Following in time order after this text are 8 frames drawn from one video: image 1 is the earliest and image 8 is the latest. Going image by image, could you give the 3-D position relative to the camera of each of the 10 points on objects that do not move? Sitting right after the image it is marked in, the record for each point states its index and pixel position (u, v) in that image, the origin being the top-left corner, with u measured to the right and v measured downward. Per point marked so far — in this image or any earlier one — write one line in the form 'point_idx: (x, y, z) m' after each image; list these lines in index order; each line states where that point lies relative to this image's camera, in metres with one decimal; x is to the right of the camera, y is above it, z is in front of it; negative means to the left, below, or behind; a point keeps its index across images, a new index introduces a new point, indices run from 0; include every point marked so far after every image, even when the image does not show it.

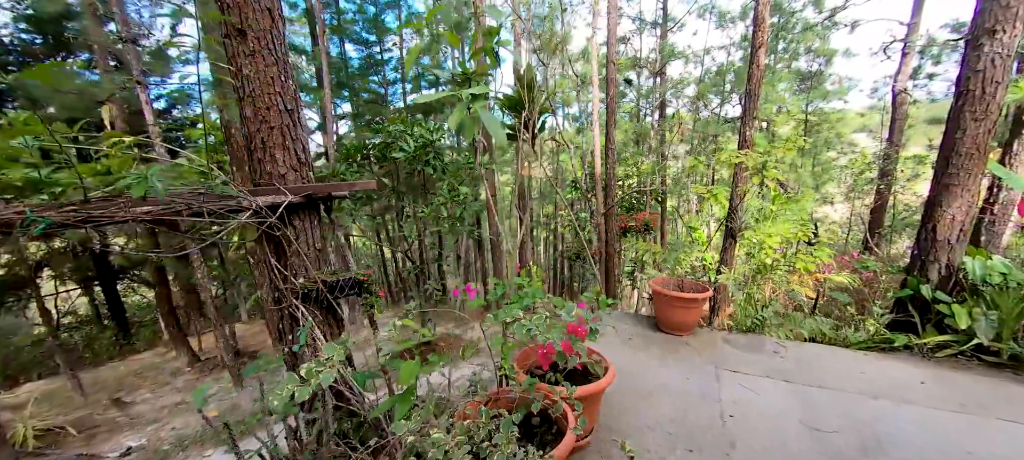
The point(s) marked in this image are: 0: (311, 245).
0: (-1.0, -0.1, +1.9) m
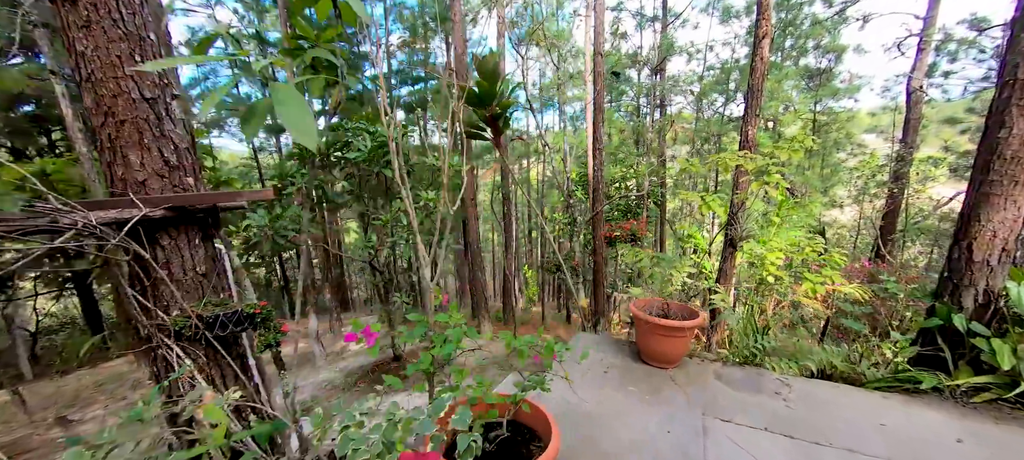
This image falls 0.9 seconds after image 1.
0: (-1.3, -0.2, +1.6) m
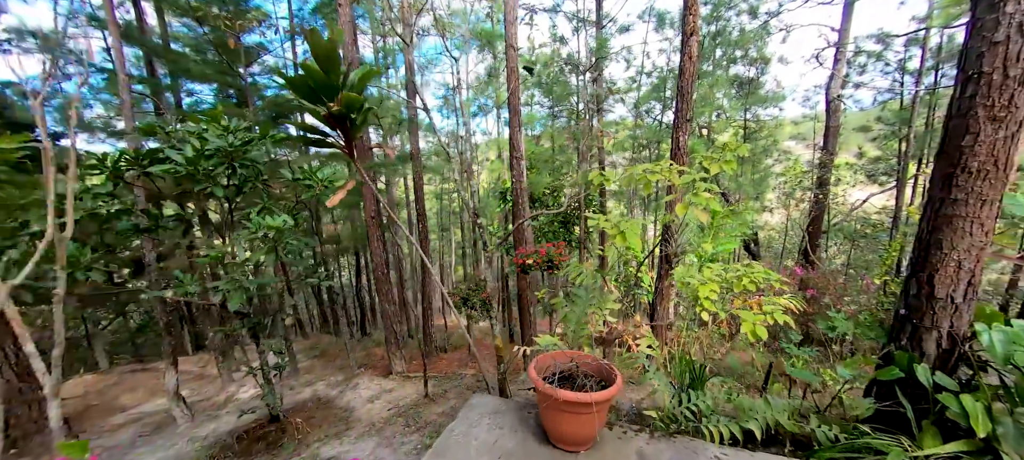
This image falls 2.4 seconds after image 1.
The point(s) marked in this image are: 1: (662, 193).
0: (-1.9, -0.4, +0.7) m
1: (+2.2, +0.6, +5.6) m
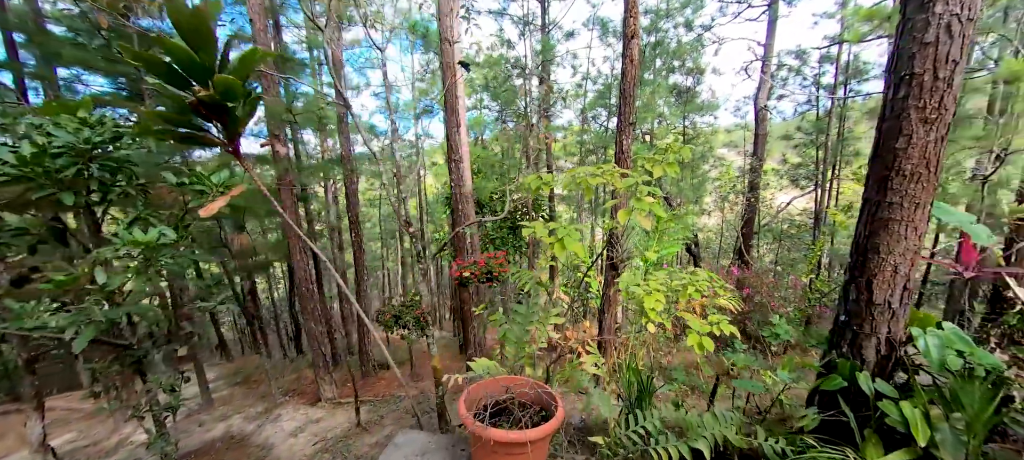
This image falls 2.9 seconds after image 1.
0: (-2.1, -0.4, +0.2) m
1: (+1.4, +0.5, +5.6) m
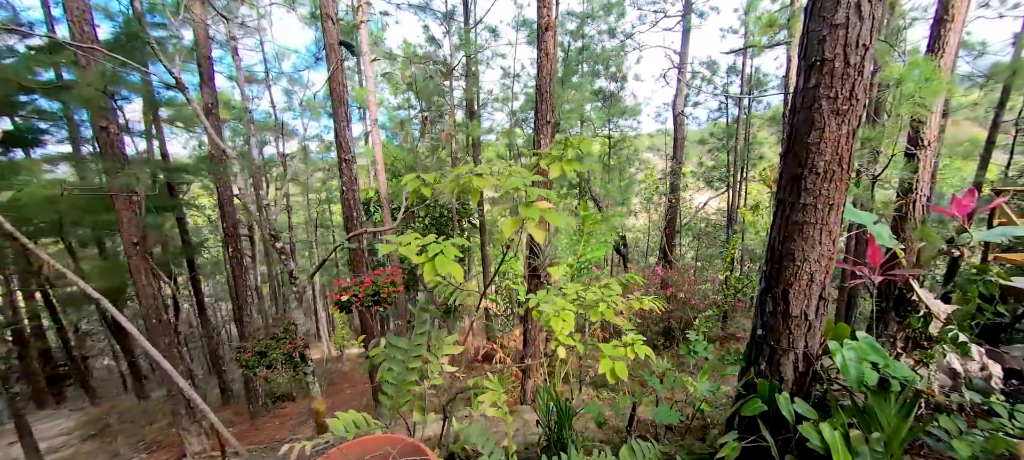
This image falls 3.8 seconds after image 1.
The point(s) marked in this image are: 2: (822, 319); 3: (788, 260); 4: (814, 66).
0: (-2.3, -0.5, -0.5) m
1: (+0.3, +0.4, +5.3) m
2: (+1.3, -0.4, +1.5) m
3: (+1.1, -0.1, +1.5) m
4: (+1.1, +0.6, +1.4) m
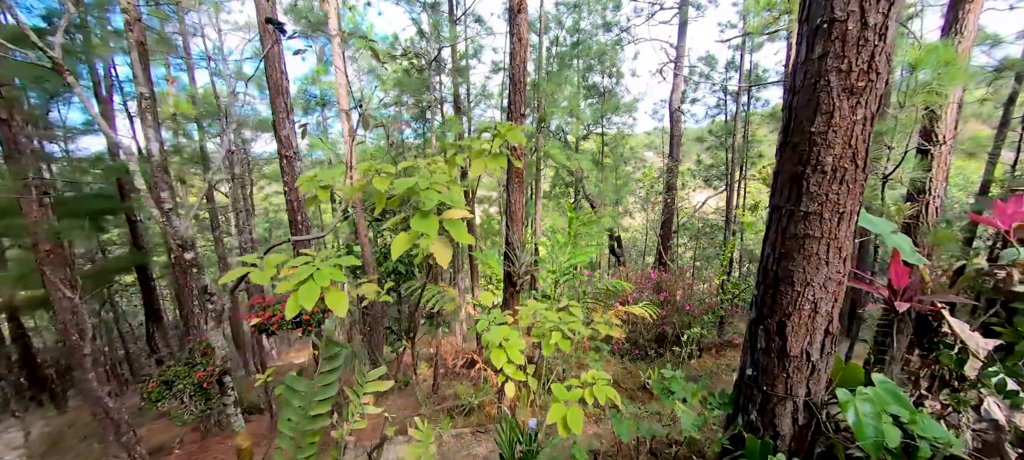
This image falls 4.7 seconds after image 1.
0: (-2.6, -0.6, -0.9) m
1: (+0.1, +0.4, +5.0) m
2: (+1.0, -0.4, +1.2) m
3: (+0.8, -0.2, +1.2) m
4: (+0.8, +0.6, +1.0) m
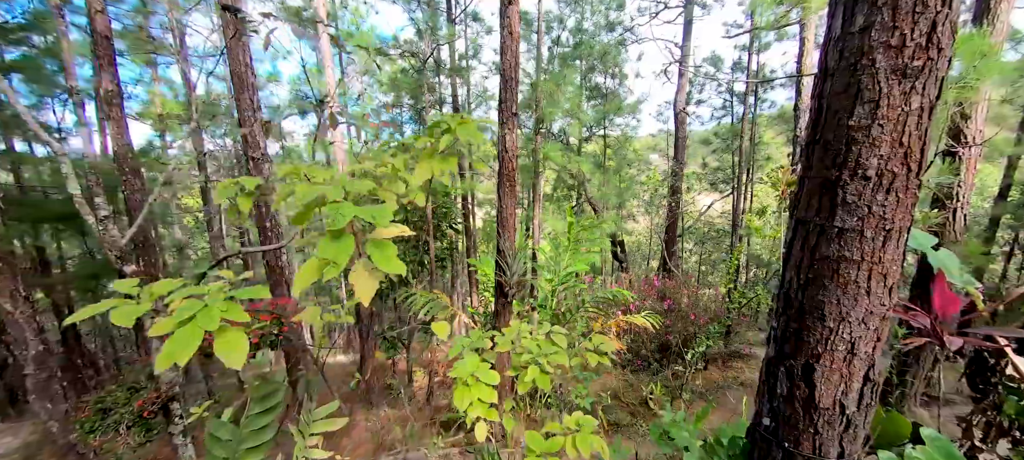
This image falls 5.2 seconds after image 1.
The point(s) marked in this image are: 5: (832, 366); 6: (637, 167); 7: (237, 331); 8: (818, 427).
0: (-2.7, -0.6, -1.1) m
1: (0.0, +0.3, +4.8) m
2: (+0.9, -0.5, +1.0) m
3: (+0.7, -0.2, +0.9) m
4: (+0.7, +0.5, +0.8) m
5: (+0.8, -0.3, +0.9) m
6: (+3.1, +1.6, +9.6) m
7: (-0.5, -0.2, +0.7) m
8: (+0.8, -0.5, +1.0) m
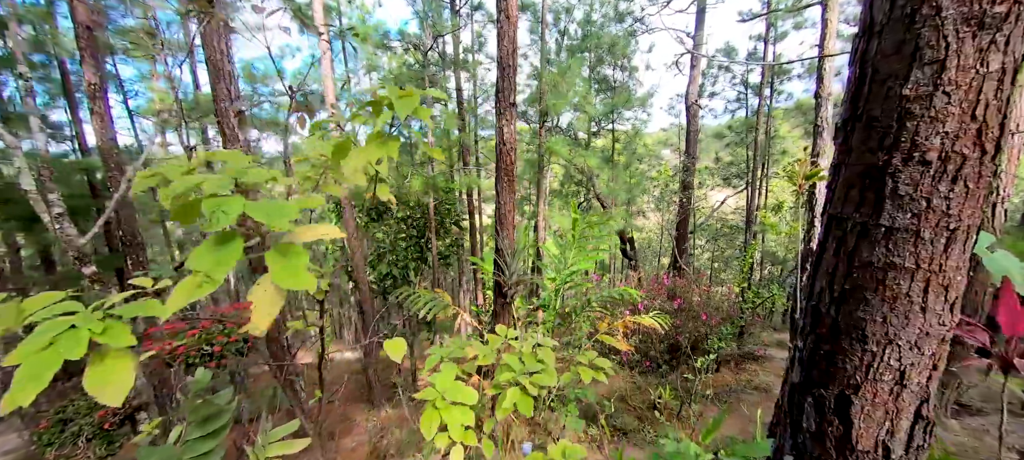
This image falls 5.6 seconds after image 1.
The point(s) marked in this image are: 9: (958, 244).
0: (-2.8, -0.6, -1.2) m
1: (0.0, +0.4, +4.6) m
2: (+0.8, -0.5, +0.8) m
3: (+0.7, -0.2, +0.7) m
4: (+0.7, +0.5, +0.6) m
5: (+0.7, -0.3, +0.7) m
6: (+3.3, +1.7, +9.3) m
7: (-0.6, -0.2, +0.6) m
8: (+0.7, -0.5, +0.8) m
9: (+0.8, 0.0, +0.7) m
